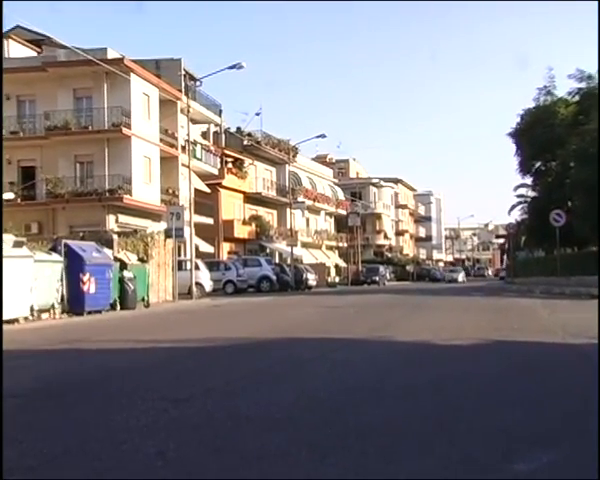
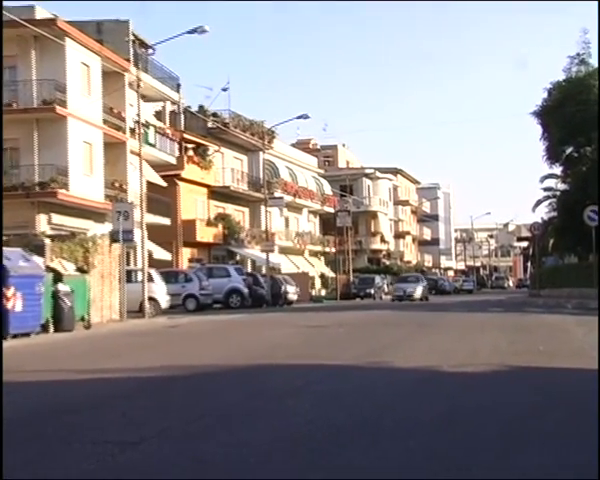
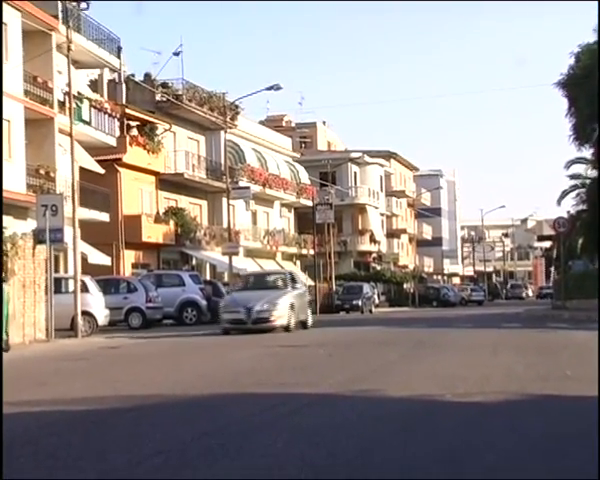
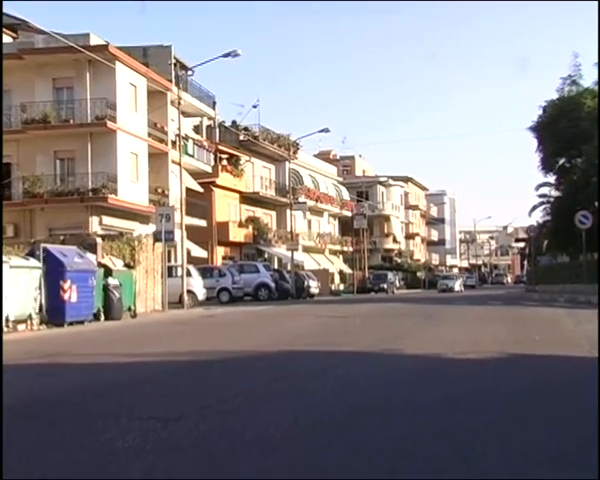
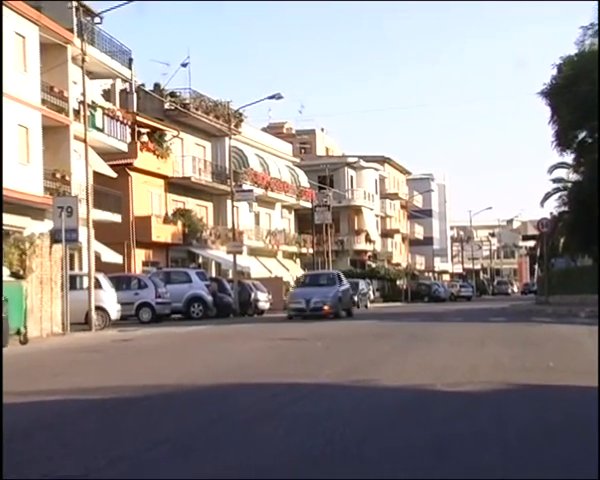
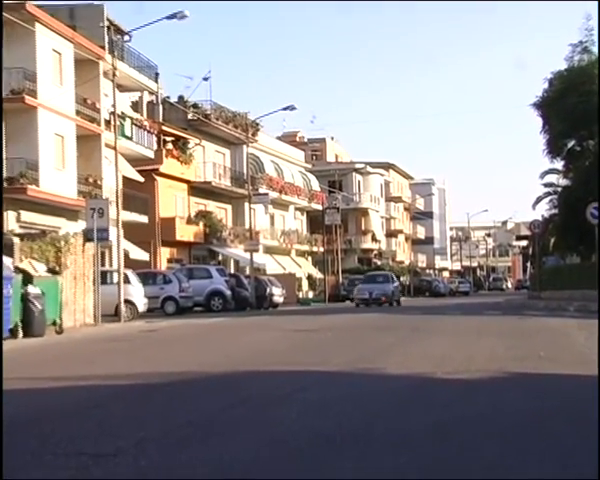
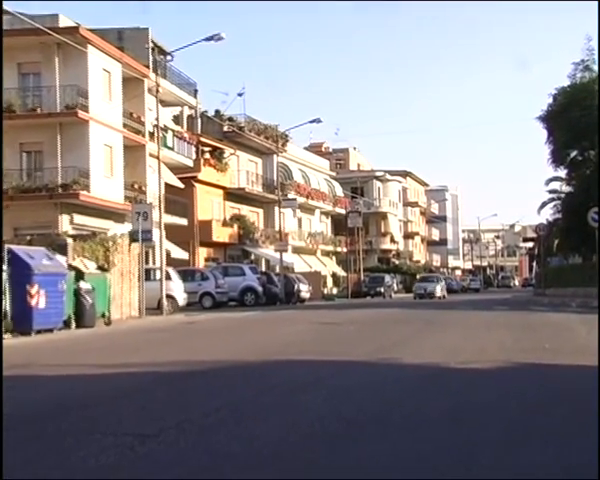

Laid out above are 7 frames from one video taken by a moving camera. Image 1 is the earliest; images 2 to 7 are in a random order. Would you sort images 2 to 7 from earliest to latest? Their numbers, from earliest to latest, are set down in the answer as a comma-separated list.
4, 7, 2, 6, 5, 3
